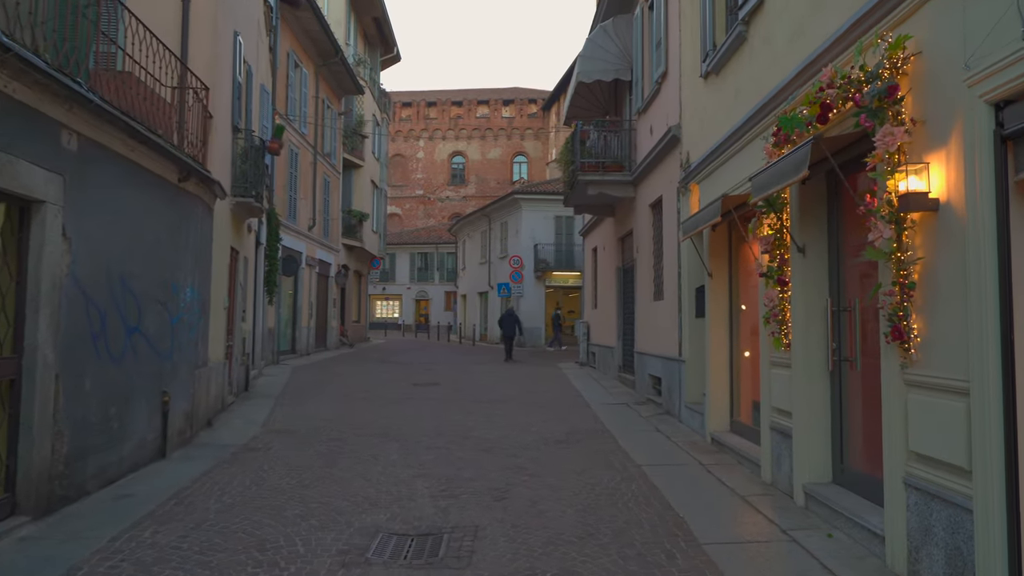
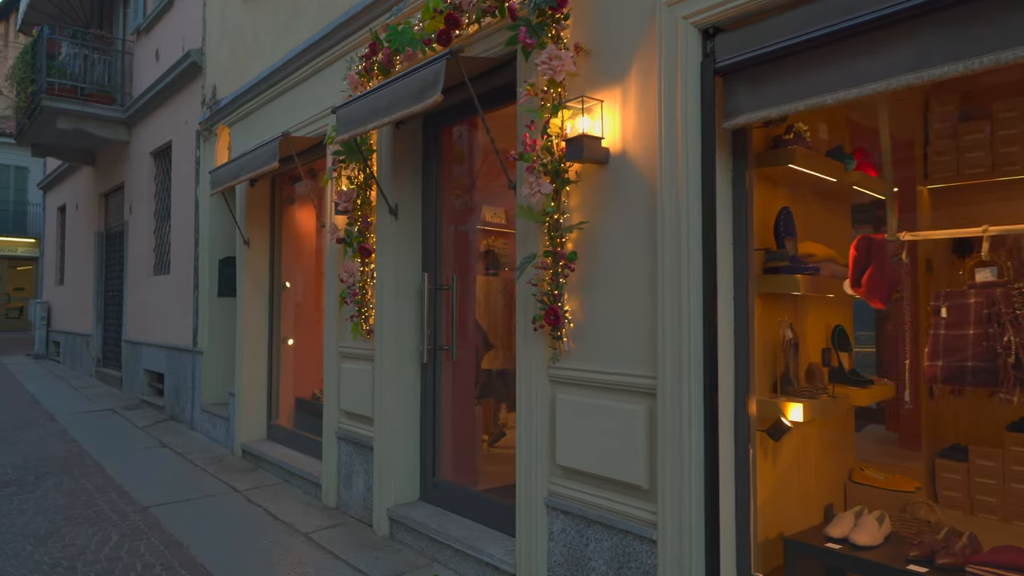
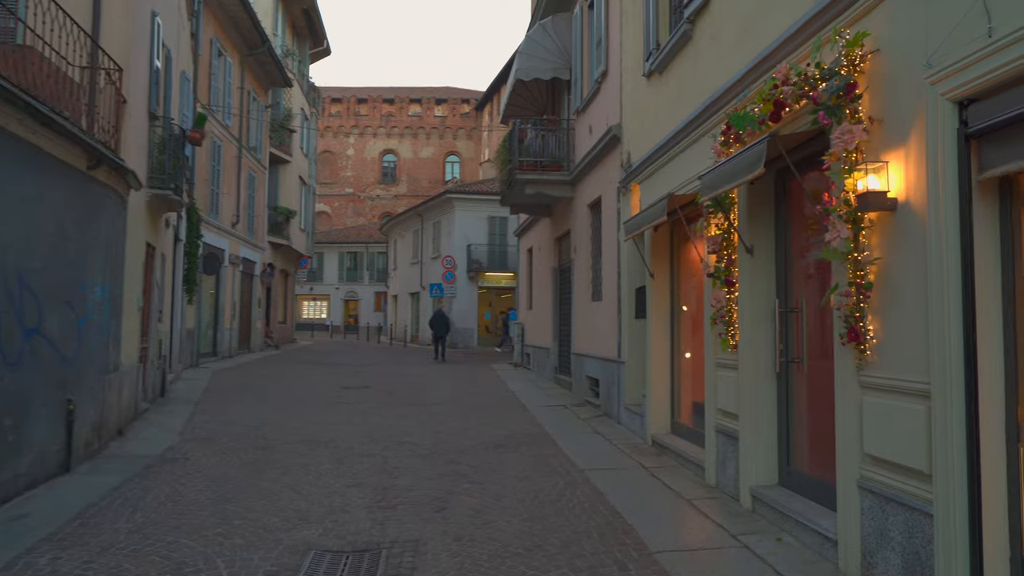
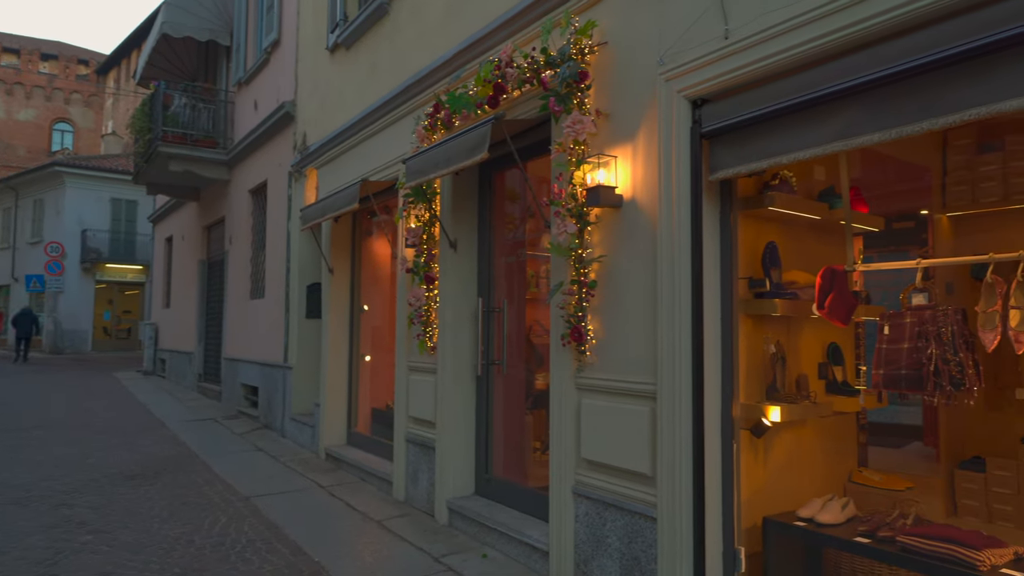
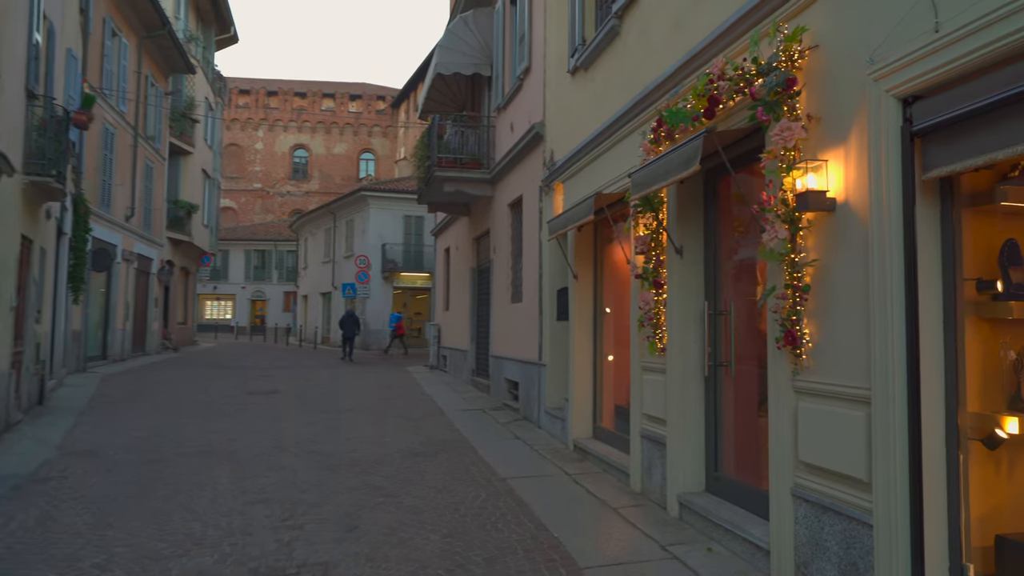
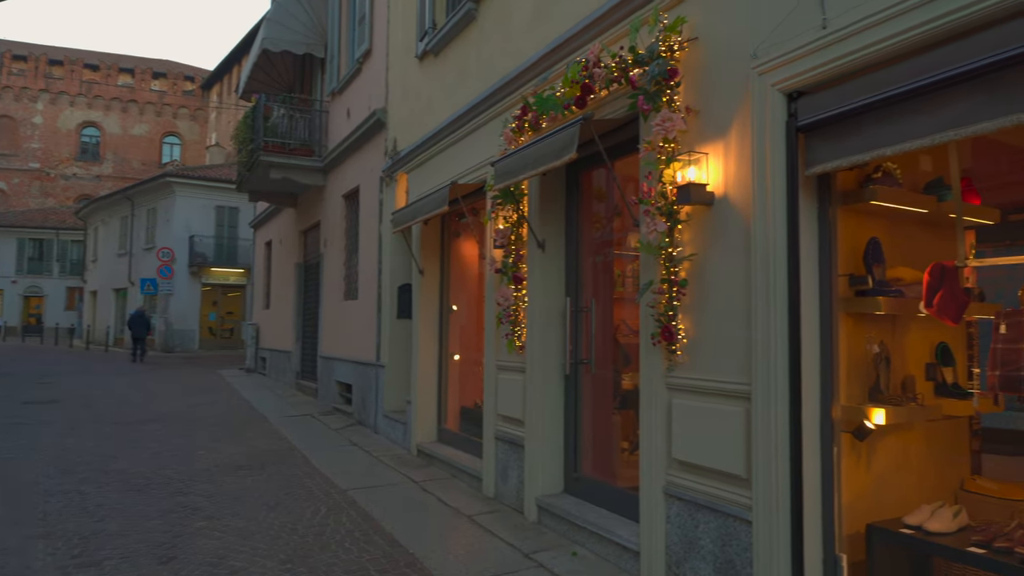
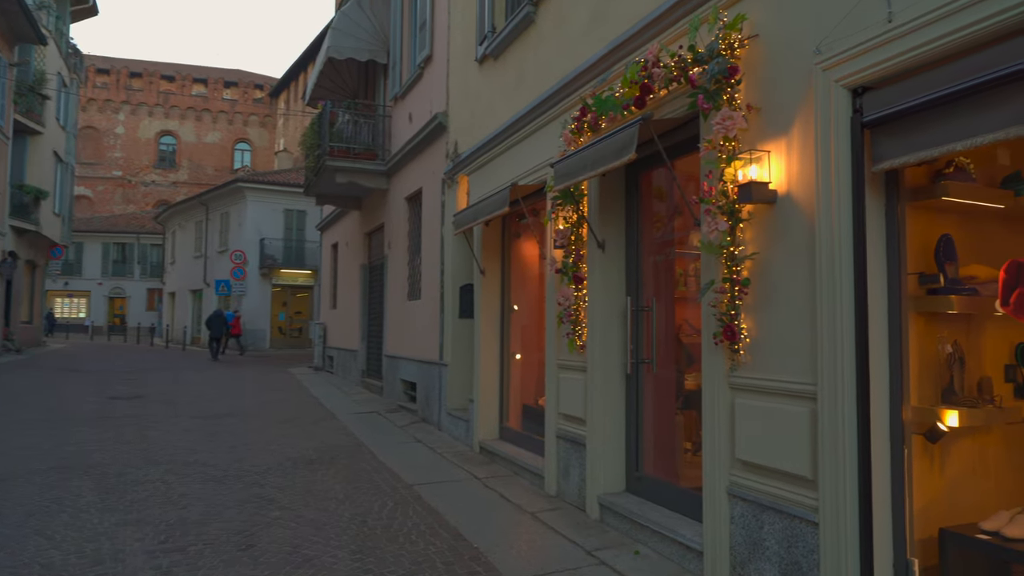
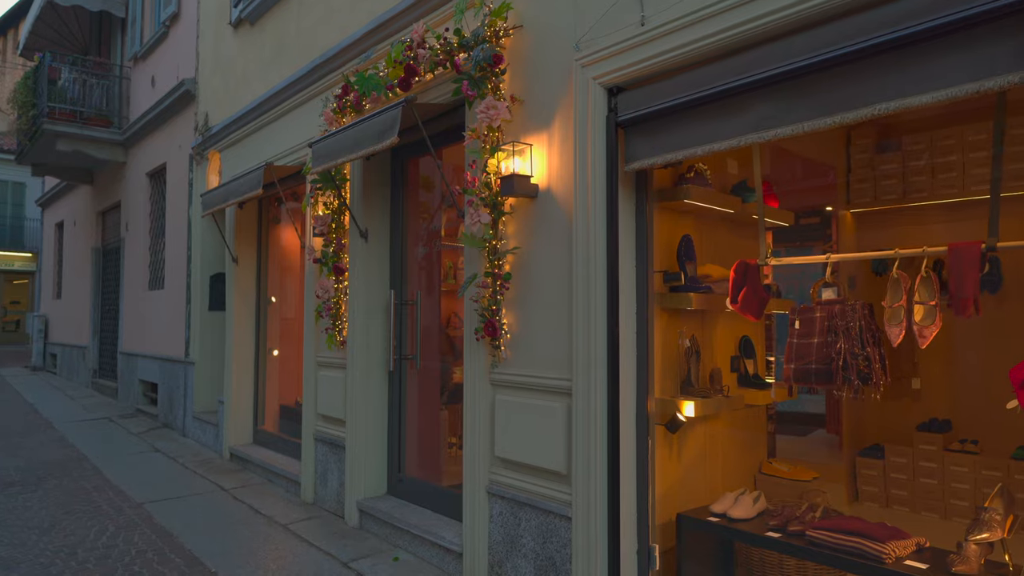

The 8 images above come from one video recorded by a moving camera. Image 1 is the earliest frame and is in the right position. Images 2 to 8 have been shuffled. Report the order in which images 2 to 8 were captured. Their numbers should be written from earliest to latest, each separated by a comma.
3, 5, 7, 6, 4, 8, 2
